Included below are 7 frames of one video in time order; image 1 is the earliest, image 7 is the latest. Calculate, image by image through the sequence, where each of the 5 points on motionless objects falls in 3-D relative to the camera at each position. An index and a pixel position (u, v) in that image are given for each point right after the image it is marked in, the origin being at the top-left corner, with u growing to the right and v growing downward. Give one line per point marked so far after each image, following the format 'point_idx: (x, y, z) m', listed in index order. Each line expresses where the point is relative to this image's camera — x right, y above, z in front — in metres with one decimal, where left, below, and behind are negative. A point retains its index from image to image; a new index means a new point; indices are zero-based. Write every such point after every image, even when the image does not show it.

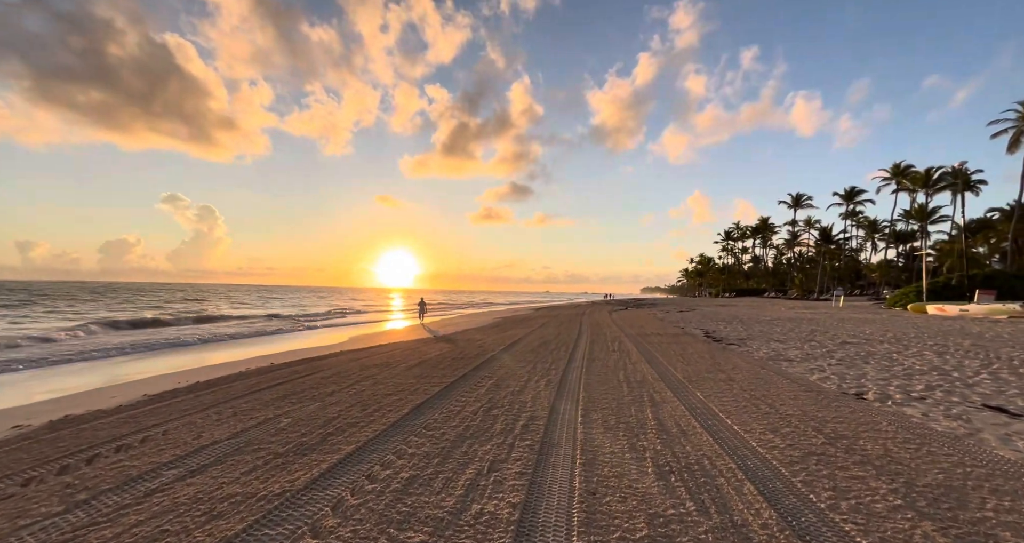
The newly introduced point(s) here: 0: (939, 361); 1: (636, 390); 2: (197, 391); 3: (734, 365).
0: (+9.8, -2.1, +9.2) m
1: (+2.4, -2.3, +7.7) m
2: (-6.6, -2.5, +8.4) m
3: (+5.6, -2.4, +10.0) m
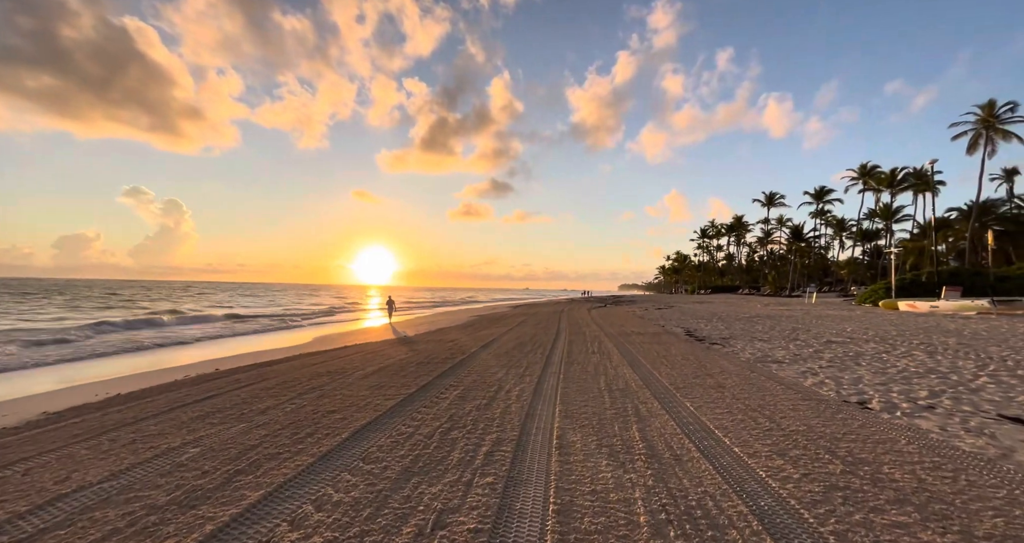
0: (+9.2, -2.0, +8.7) m
1: (+1.8, -2.2, +6.9) m
2: (-7.2, -2.4, +7.1) m
3: (+4.9, -2.3, +9.3) m
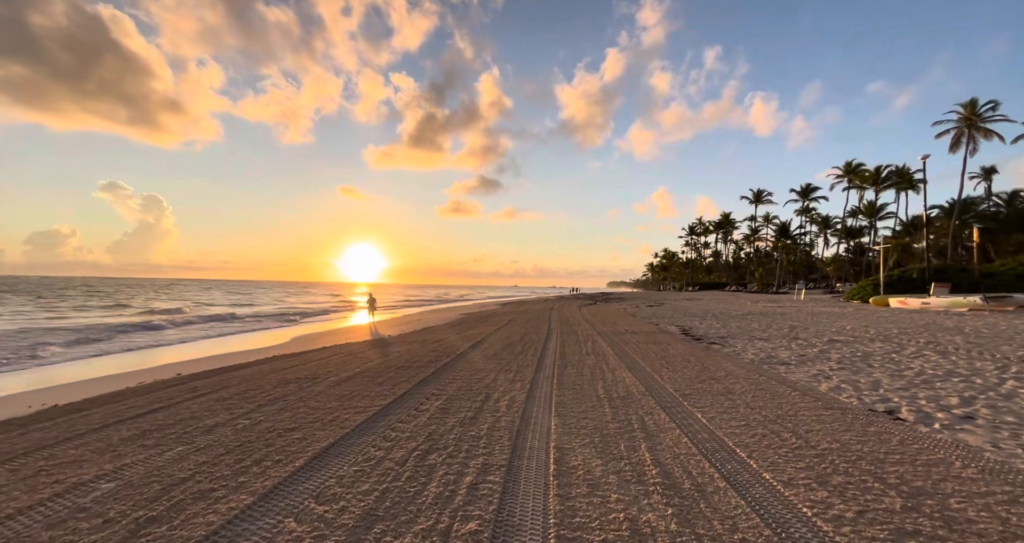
0: (+9.0, -1.9, +8.2) m
1: (+1.7, -2.1, +6.2) m
2: (-7.4, -2.3, +6.1) m
3: (+4.7, -2.2, +8.7) m
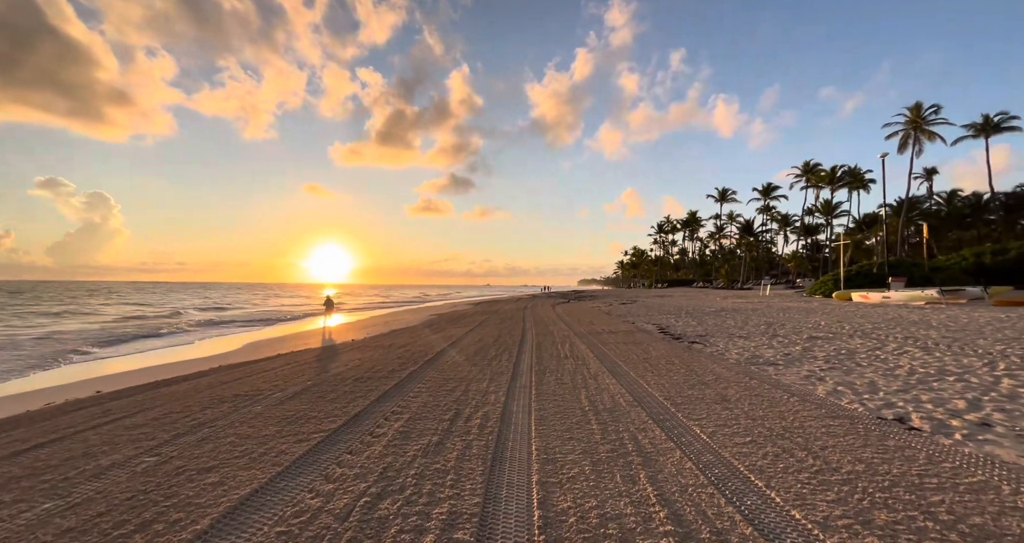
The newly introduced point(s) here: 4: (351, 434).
0: (+8.5, -1.8, +7.9) m
1: (+1.3, -2.1, +5.4) m
2: (-7.7, -2.4, +4.8) m
3: (+4.1, -2.1, +8.1) m
4: (-2.1, -2.1, +5.1) m
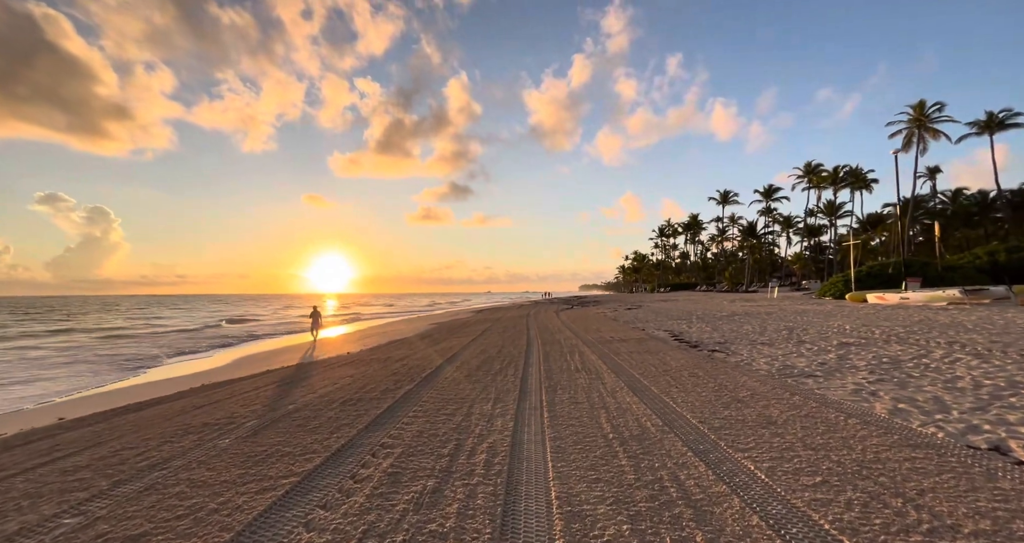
0: (+8.6, -1.7, +7.0) m
1: (+1.4, -2.1, +4.5) m
2: (-7.6, -2.6, +3.9) m
3: (+4.3, -2.1, +7.2) m
4: (-1.9, -2.2, +4.2) m
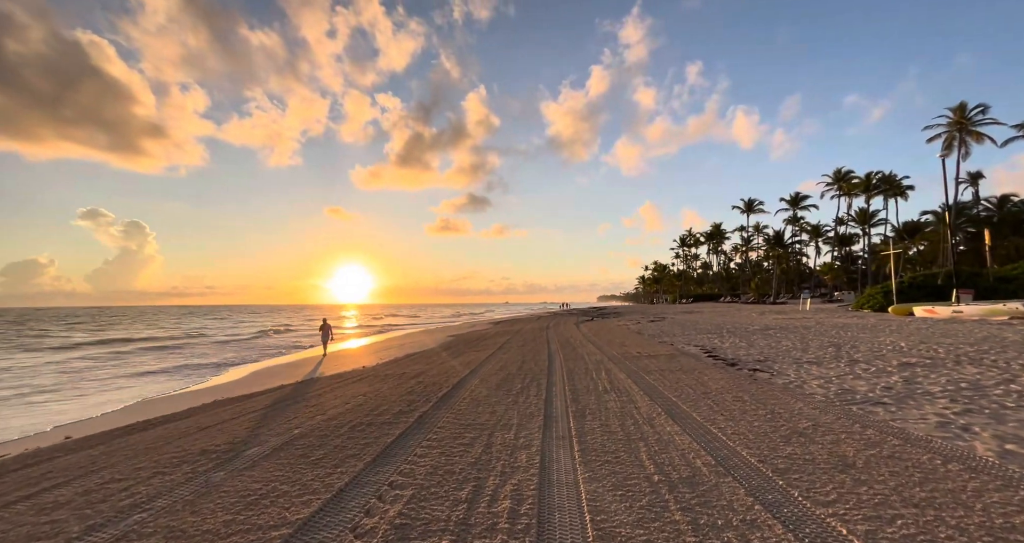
0: (+9.0, -1.9, +5.9) m
1: (+1.7, -2.3, +3.7) m
2: (-7.3, -2.7, +3.5) m
3: (+4.7, -2.3, +6.3) m
4: (-1.7, -2.3, +3.5) m
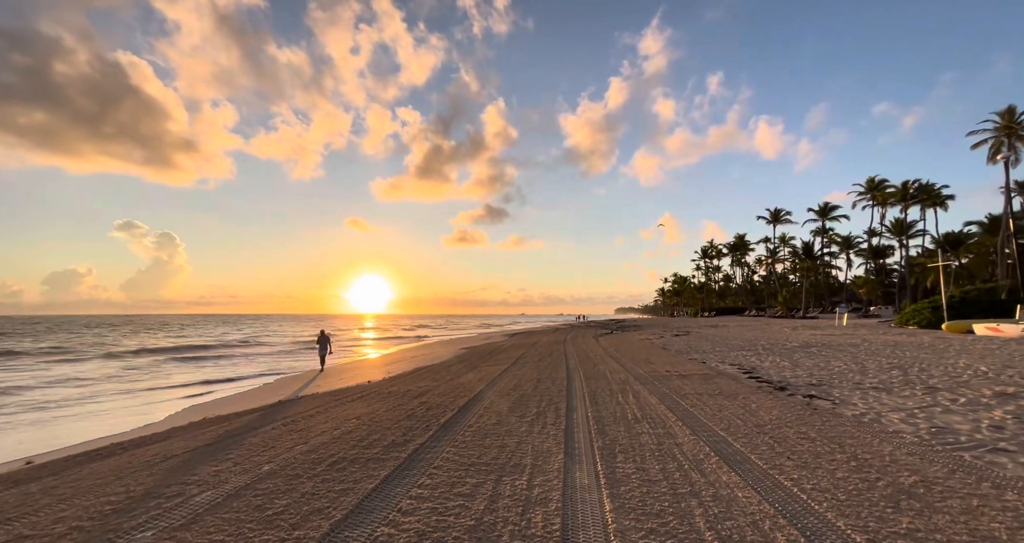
0: (+9.1, -2.0, +4.3) m
1: (+1.8, -2.3, +2.4) m
2: (-7.3, -2.6, +2.5) m
3: (+4.8, -2.4, +4.8) m
4: (-1.6, -2.3, +2.4) m
